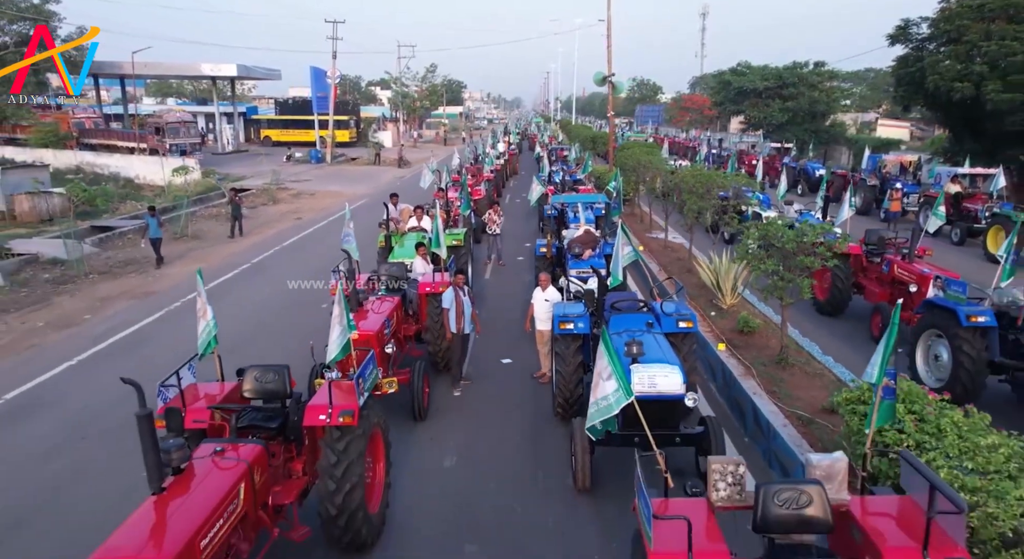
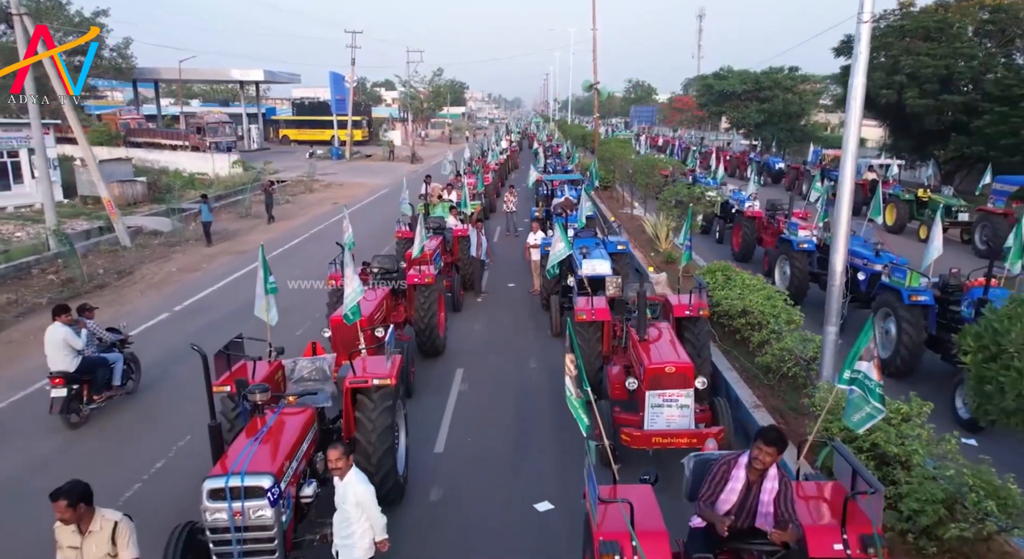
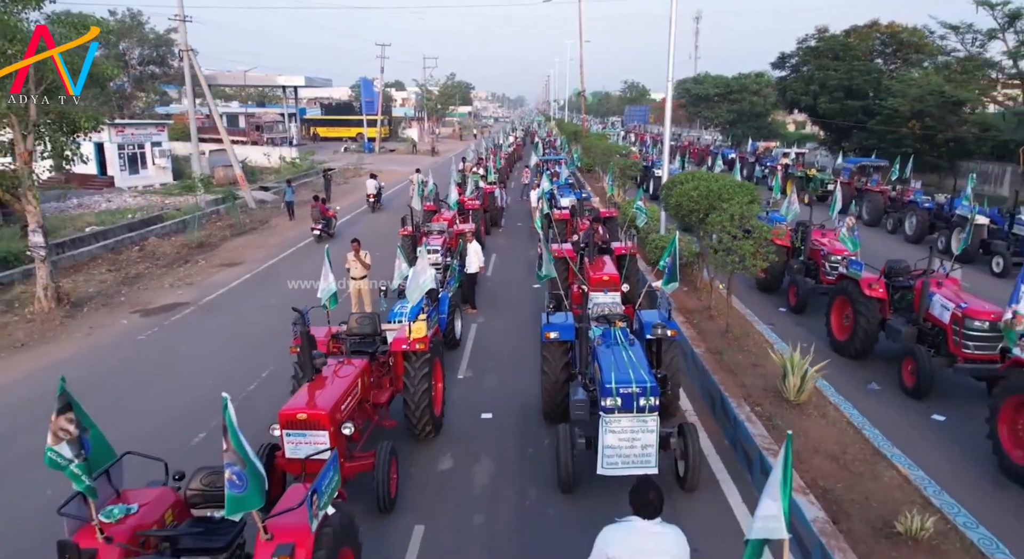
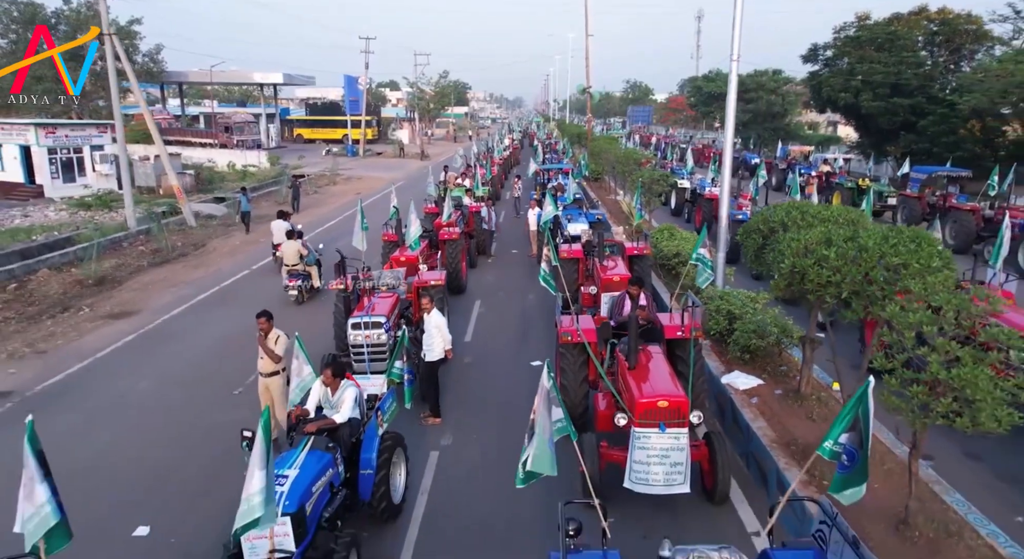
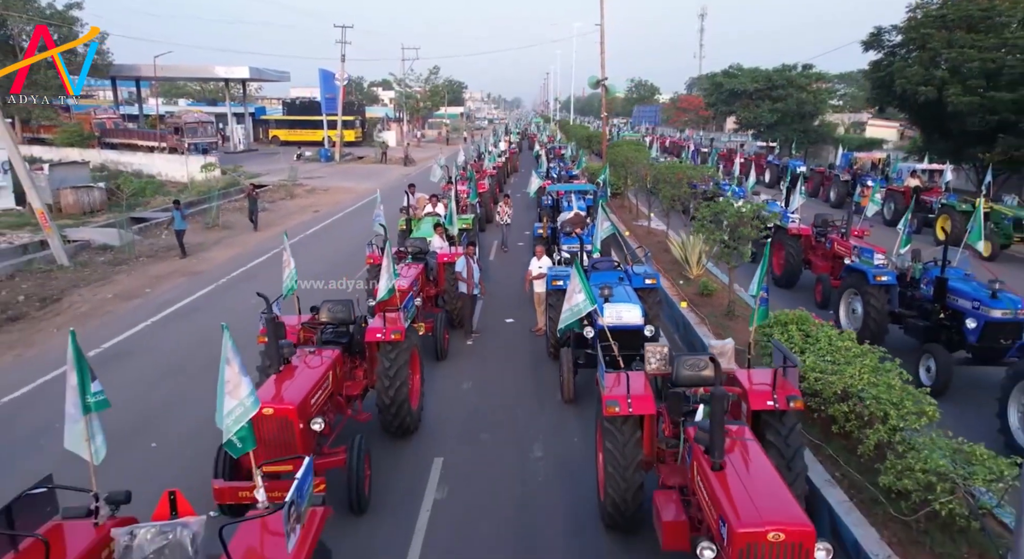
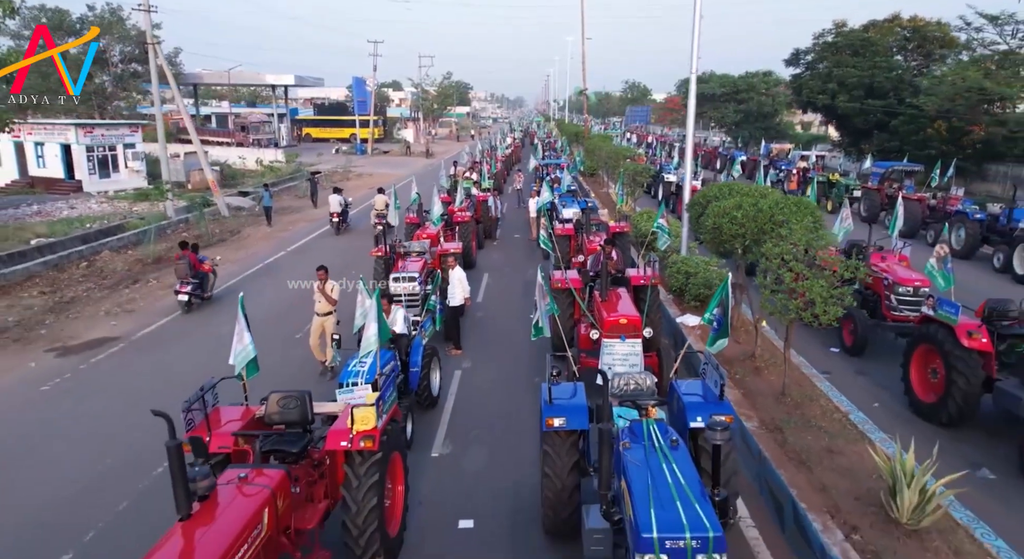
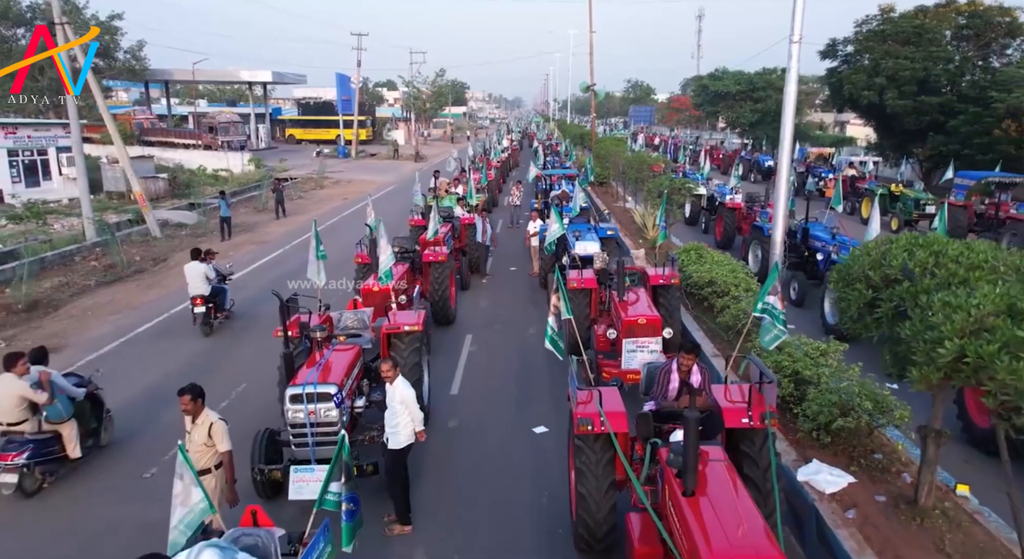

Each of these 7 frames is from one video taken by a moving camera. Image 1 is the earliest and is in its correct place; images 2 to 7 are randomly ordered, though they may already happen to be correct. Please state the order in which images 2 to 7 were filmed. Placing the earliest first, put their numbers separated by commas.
5, 2, 7, 4, 6, 3
